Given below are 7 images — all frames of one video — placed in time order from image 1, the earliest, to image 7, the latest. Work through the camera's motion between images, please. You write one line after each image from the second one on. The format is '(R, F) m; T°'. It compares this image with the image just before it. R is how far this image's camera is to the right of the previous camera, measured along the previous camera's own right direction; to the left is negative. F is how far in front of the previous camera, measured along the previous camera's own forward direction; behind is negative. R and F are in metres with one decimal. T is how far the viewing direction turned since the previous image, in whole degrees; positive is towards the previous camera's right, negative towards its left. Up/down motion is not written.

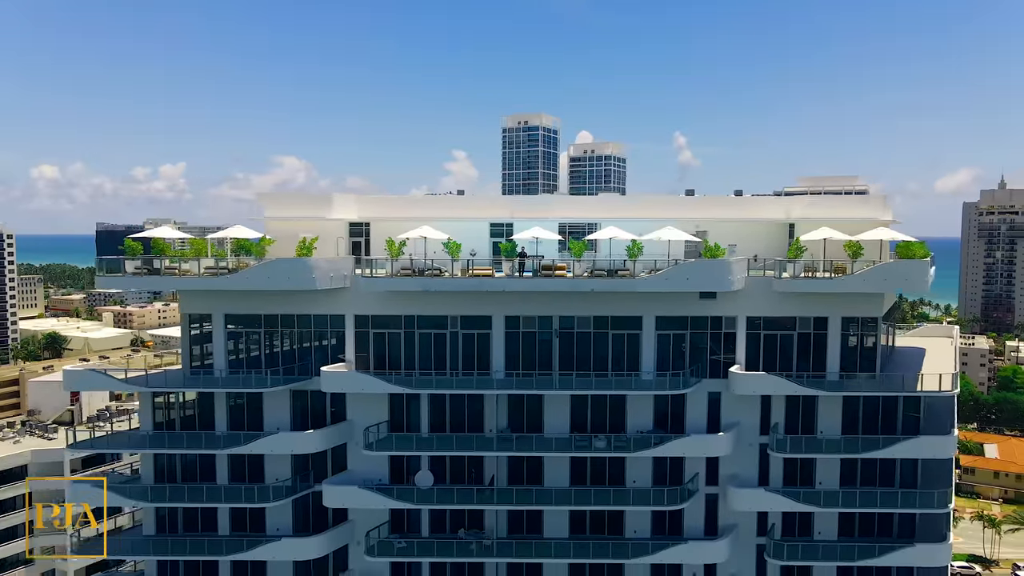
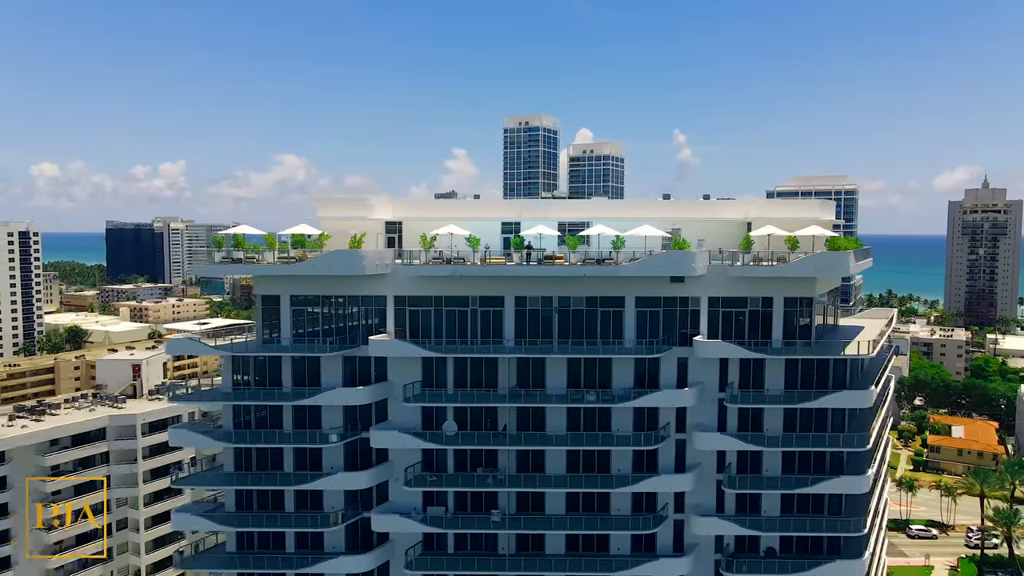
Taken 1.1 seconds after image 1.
(-0.4, -6.9) m; 0°
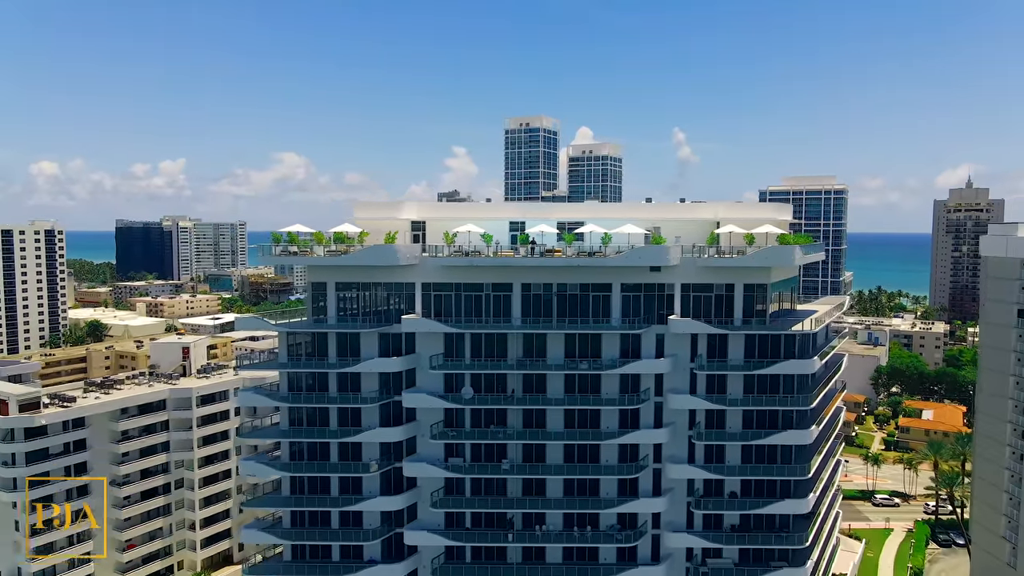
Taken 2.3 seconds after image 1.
(-0.4, -7.2) m; 0°
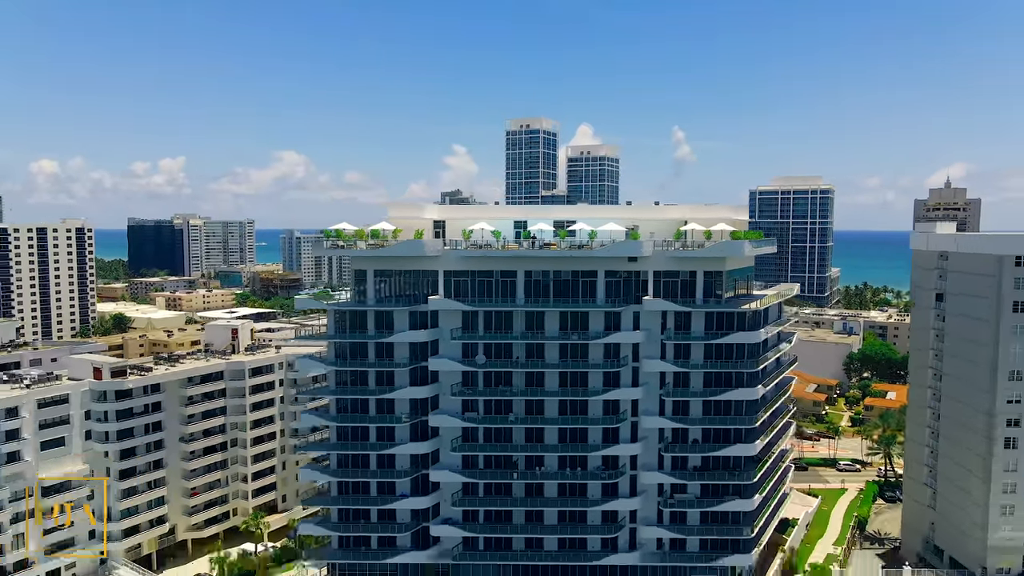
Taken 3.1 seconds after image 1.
(-0.3, -9.9) m; 0°
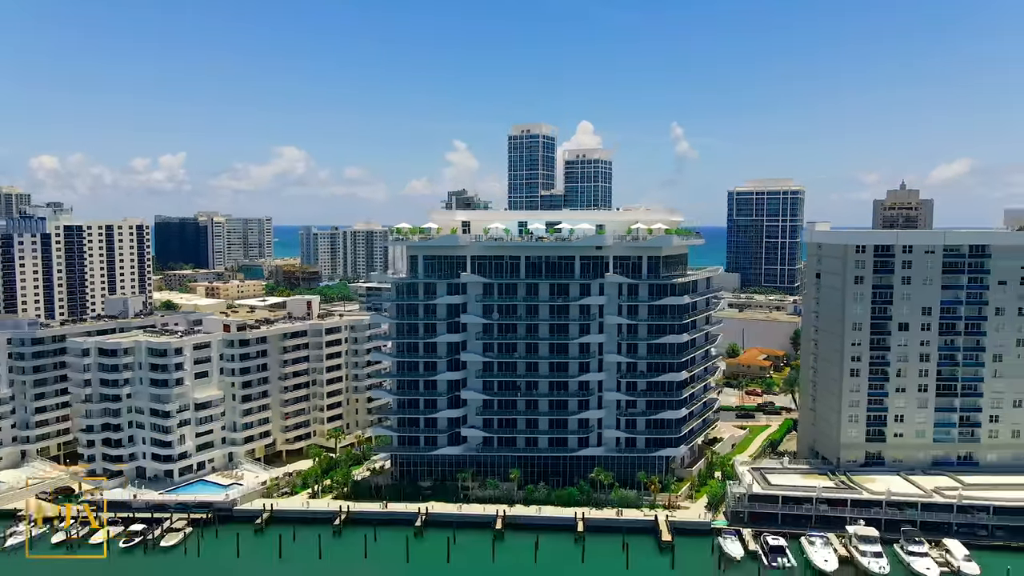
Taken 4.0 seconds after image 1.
(-0.5, -24.3) m; 0°
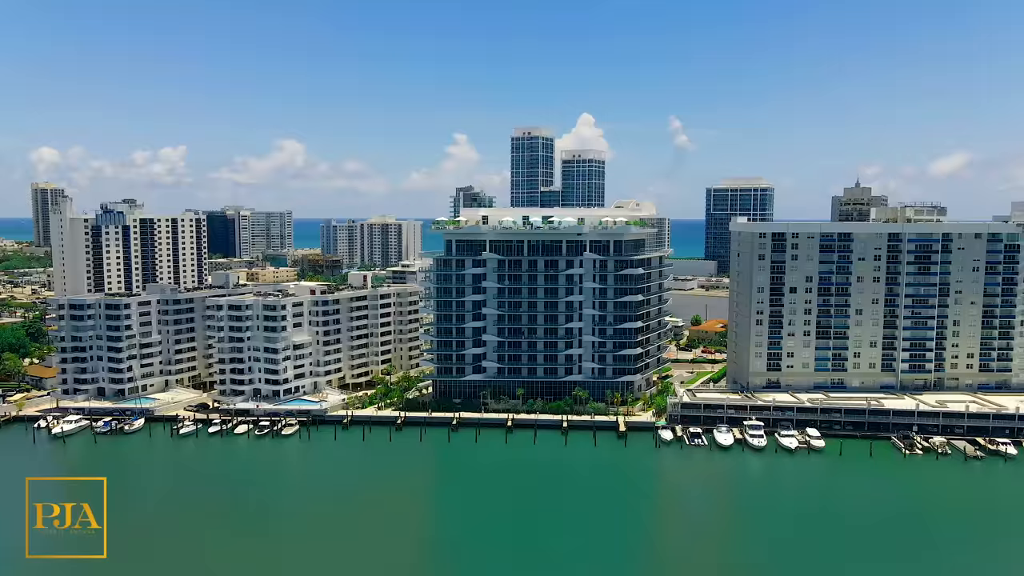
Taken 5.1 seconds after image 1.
(-0.8, -31.7) m; 0°
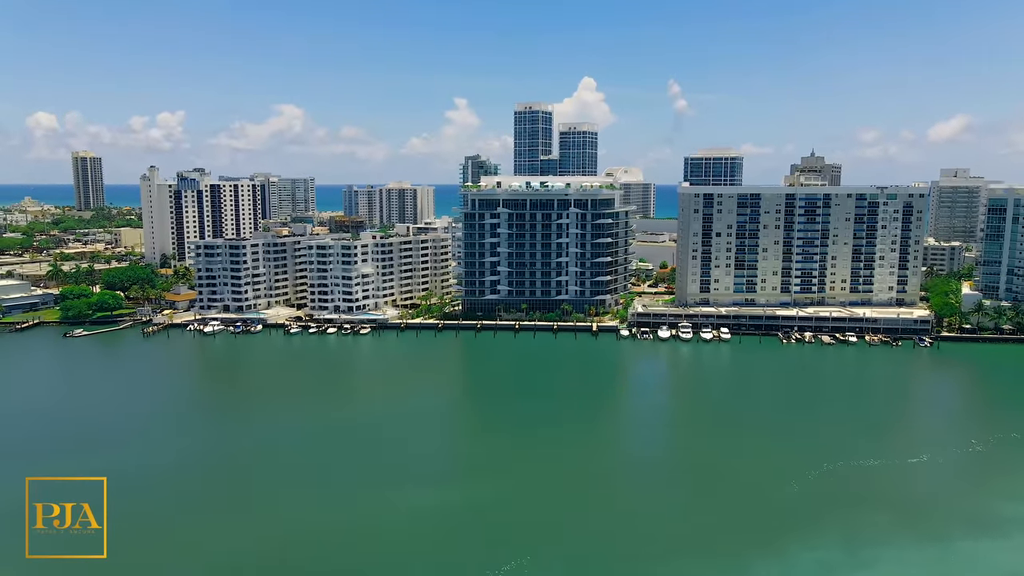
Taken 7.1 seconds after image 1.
(-1.1, -43.3) m; 0°
